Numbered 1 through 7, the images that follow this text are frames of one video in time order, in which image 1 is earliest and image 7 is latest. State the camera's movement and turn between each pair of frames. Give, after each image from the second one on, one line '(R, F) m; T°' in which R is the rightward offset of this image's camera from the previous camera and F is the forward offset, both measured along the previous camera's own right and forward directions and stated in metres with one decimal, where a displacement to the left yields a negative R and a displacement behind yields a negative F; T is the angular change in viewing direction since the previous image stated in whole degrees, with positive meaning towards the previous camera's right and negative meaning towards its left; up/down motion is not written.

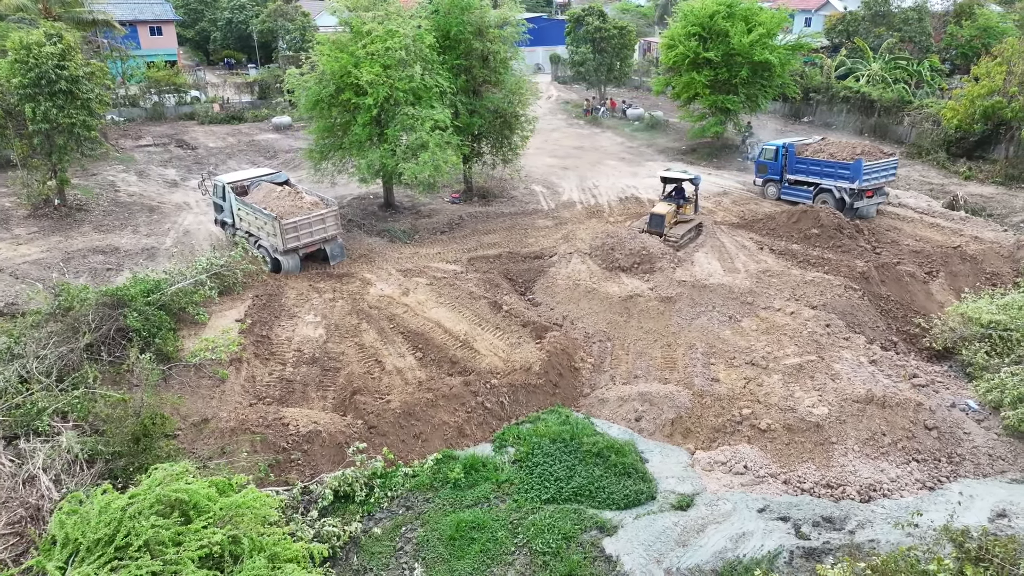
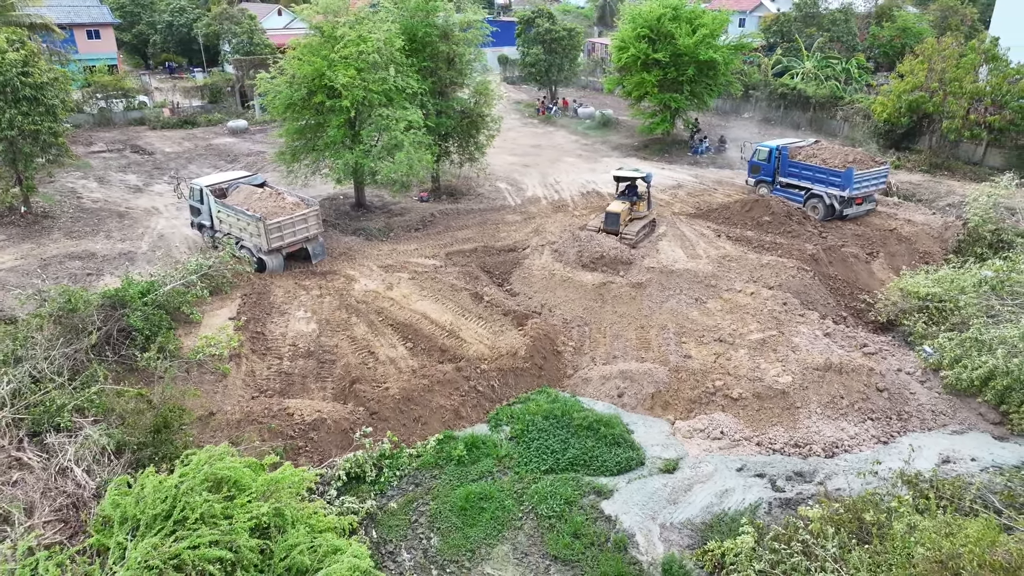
(-0.7, -0.6) m; +5°
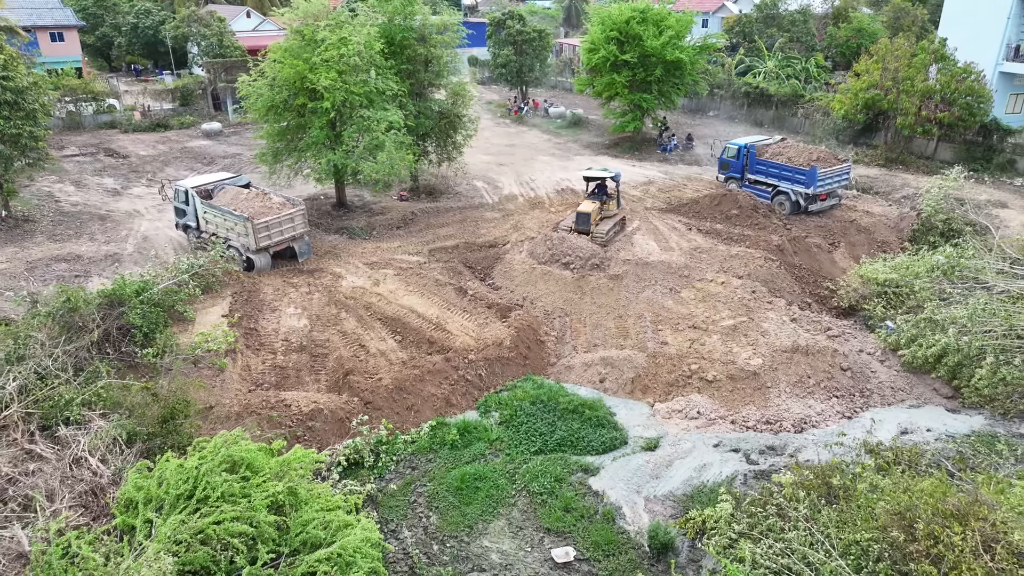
(-0.3, -0.5) m; +3°
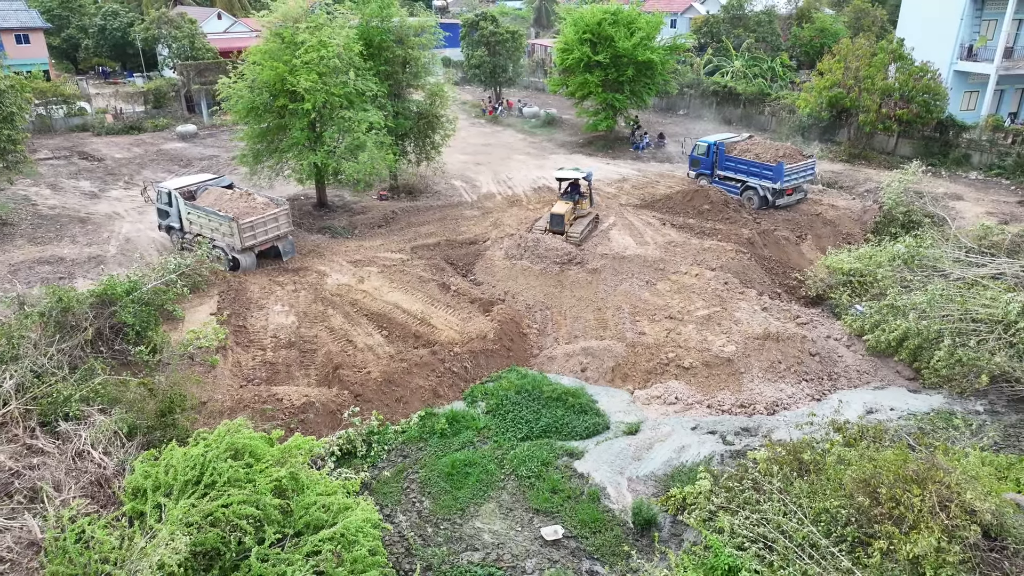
(-0.2, -0.4) m; +2°
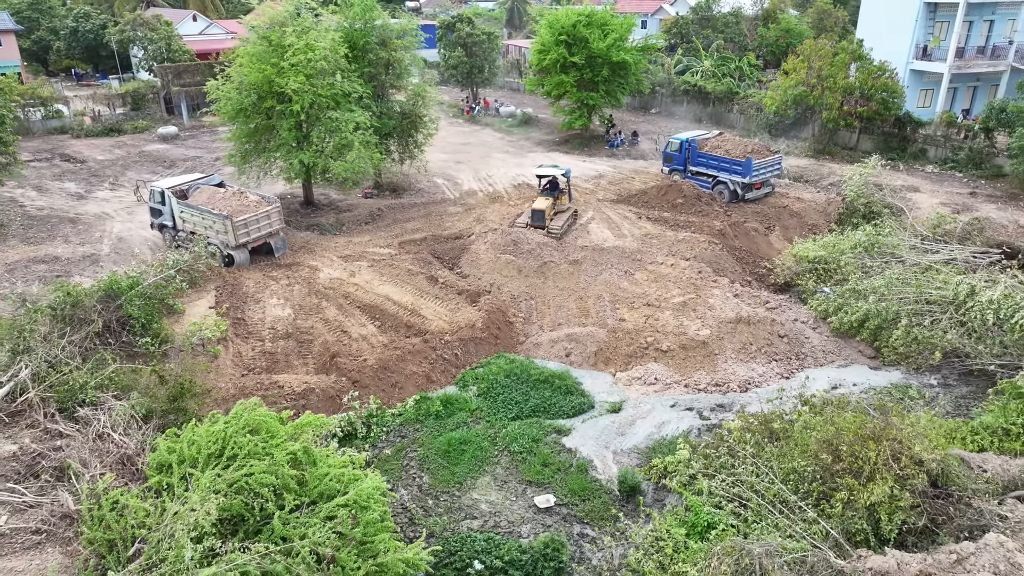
(-0.2, -0.6) m; +2°
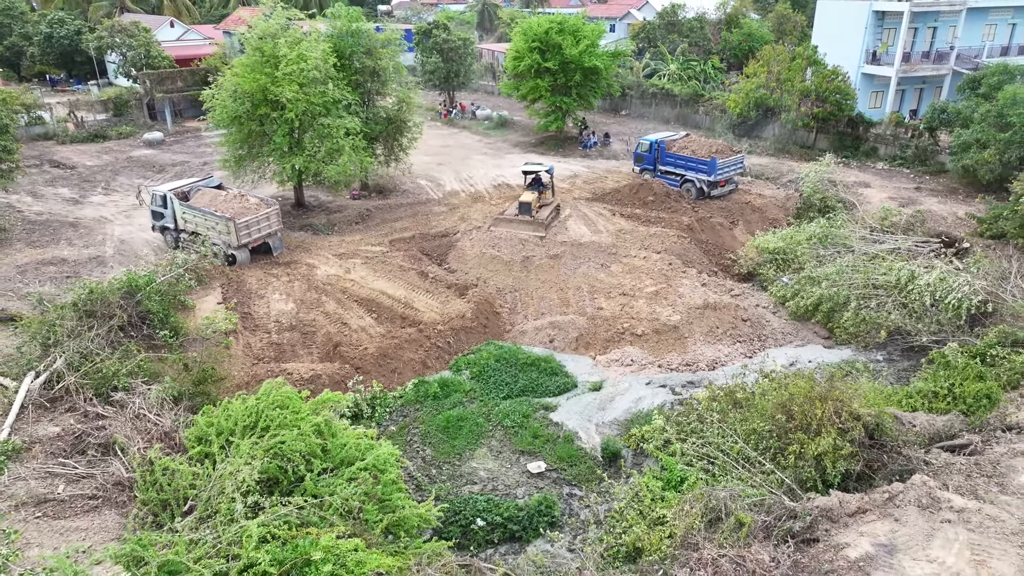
(-0.3, -1.1) m; +2°
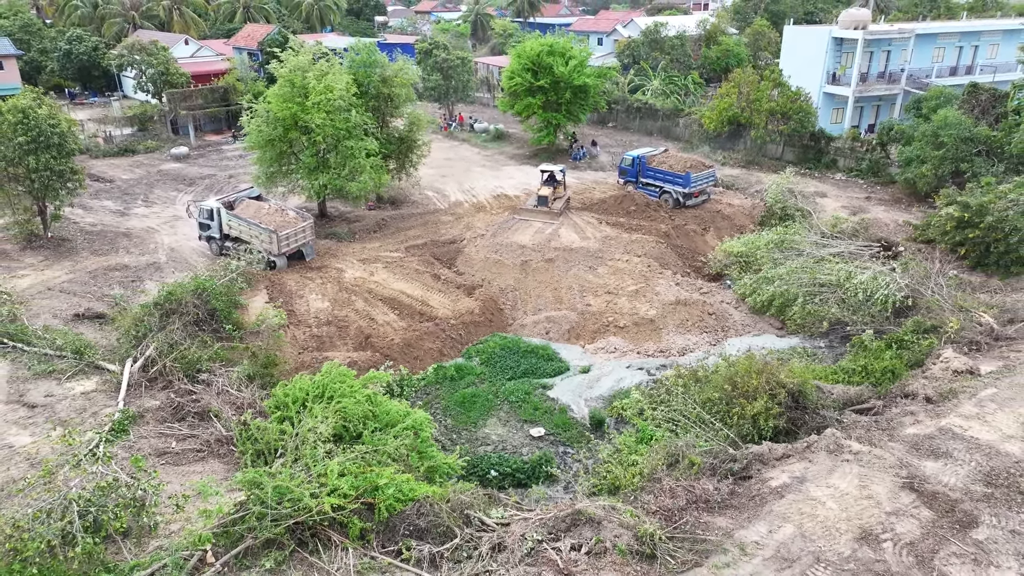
(-0.3, -2.5) m; +1°
